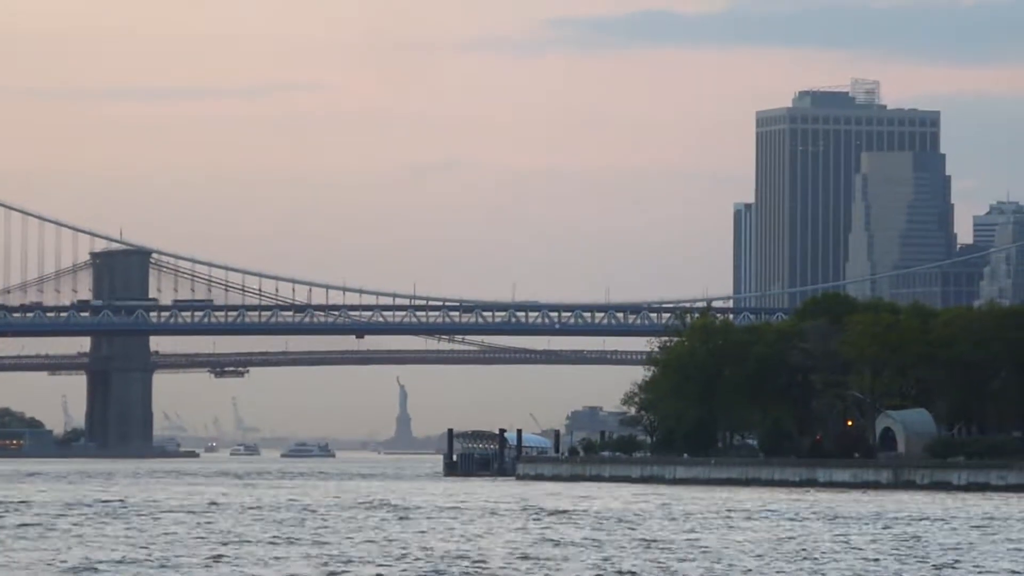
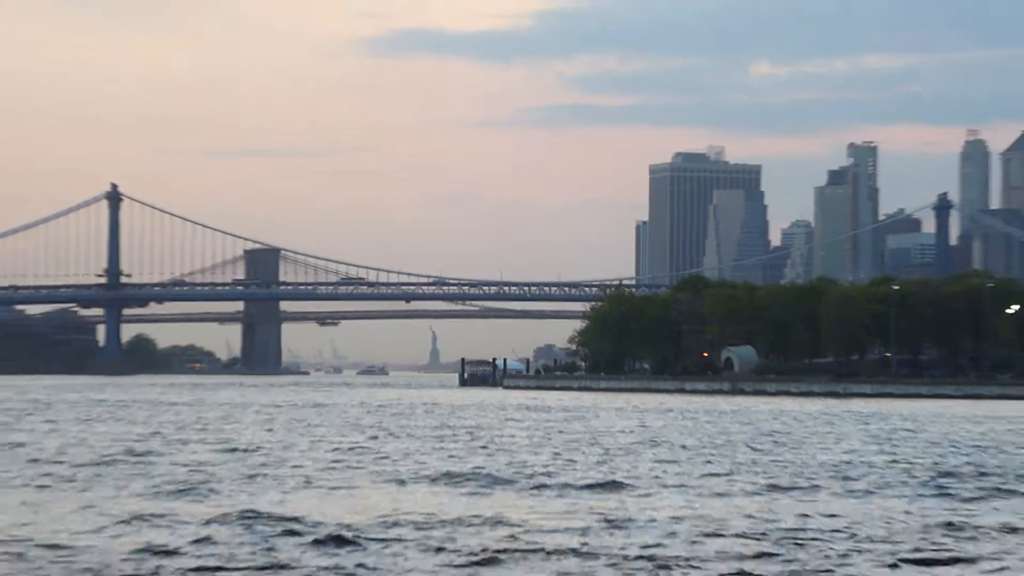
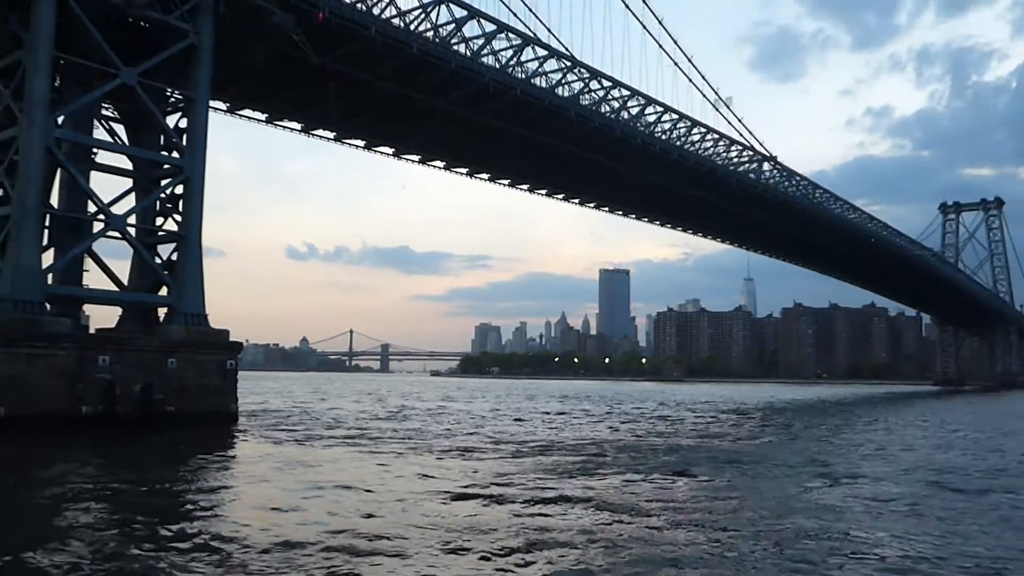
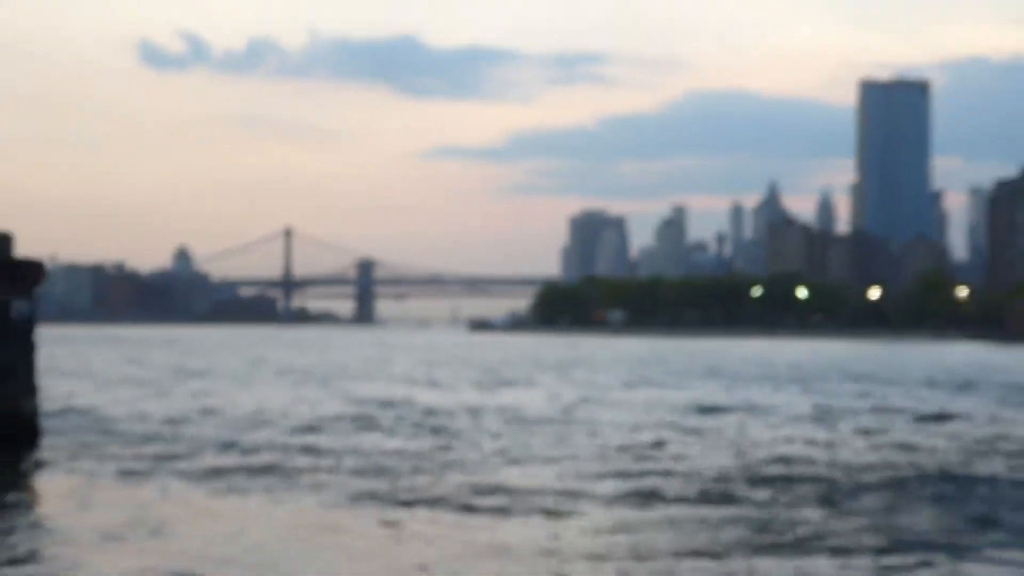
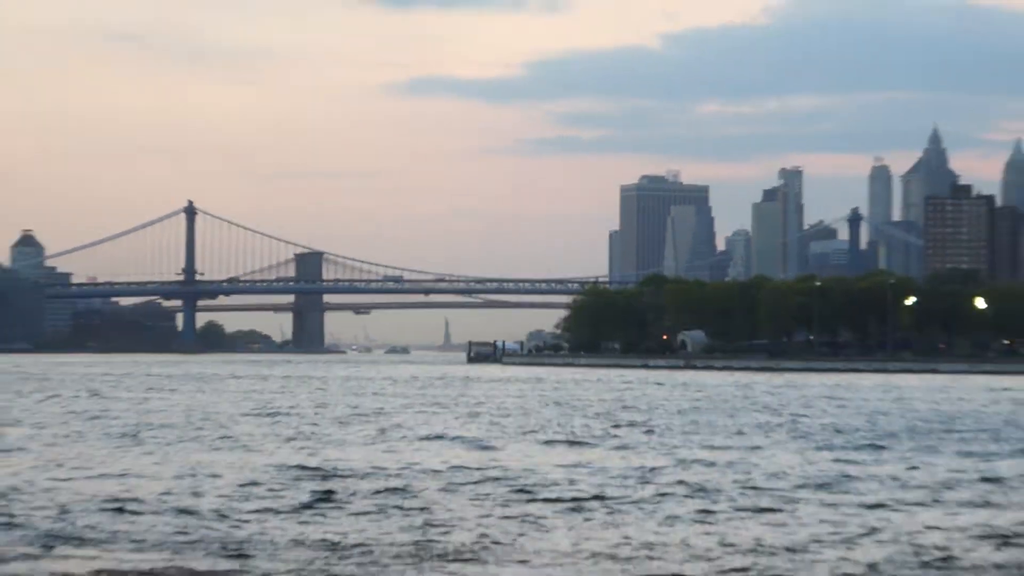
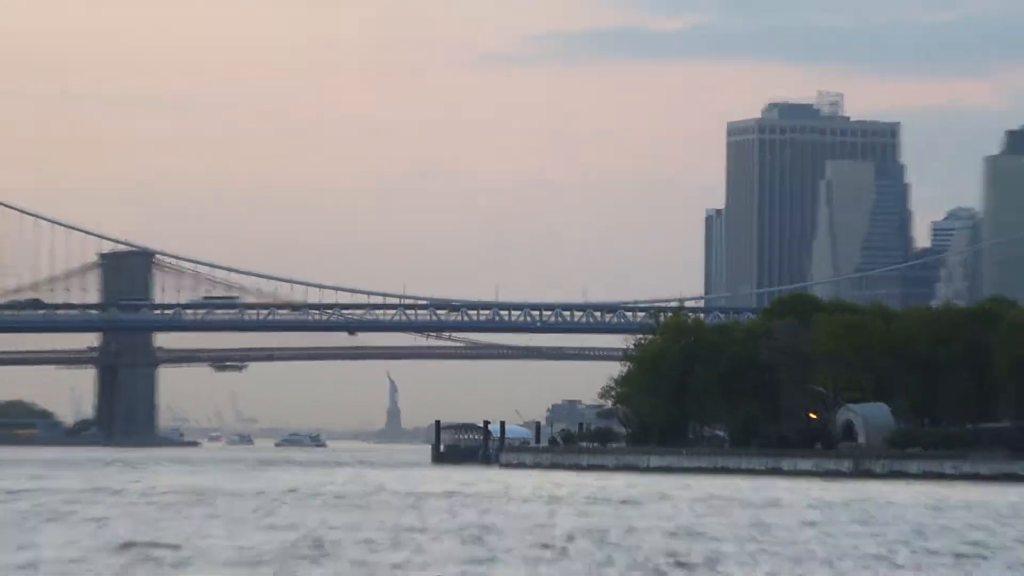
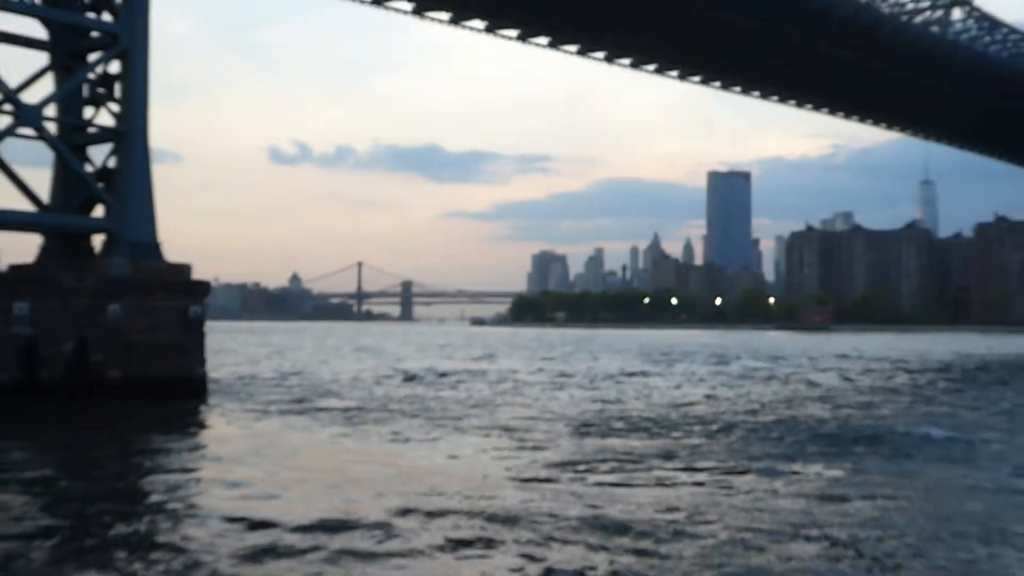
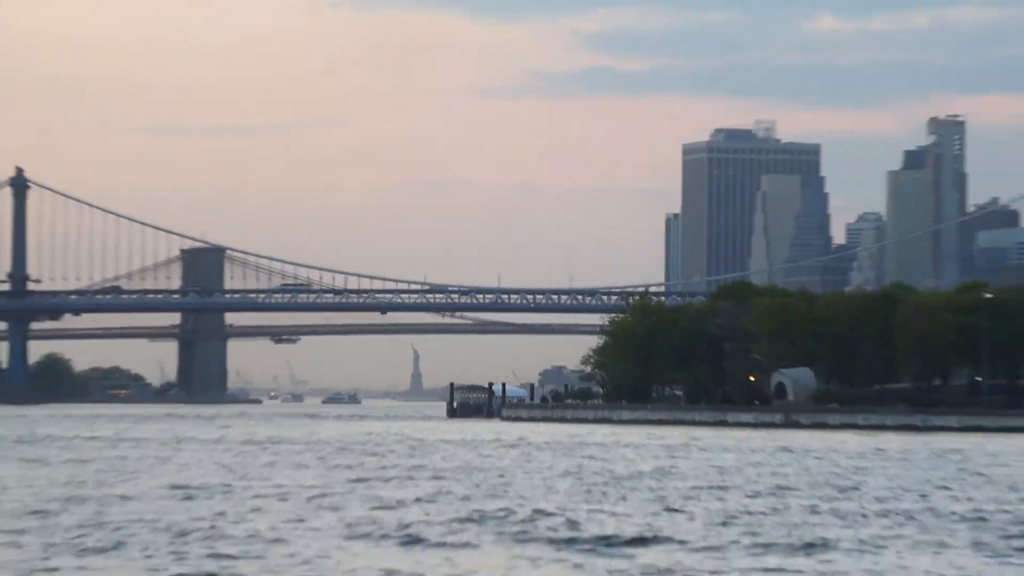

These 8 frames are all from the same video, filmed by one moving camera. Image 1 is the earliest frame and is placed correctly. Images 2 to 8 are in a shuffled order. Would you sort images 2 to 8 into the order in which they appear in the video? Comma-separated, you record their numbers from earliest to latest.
6, 8, 2, 5, 4, 7, 3
